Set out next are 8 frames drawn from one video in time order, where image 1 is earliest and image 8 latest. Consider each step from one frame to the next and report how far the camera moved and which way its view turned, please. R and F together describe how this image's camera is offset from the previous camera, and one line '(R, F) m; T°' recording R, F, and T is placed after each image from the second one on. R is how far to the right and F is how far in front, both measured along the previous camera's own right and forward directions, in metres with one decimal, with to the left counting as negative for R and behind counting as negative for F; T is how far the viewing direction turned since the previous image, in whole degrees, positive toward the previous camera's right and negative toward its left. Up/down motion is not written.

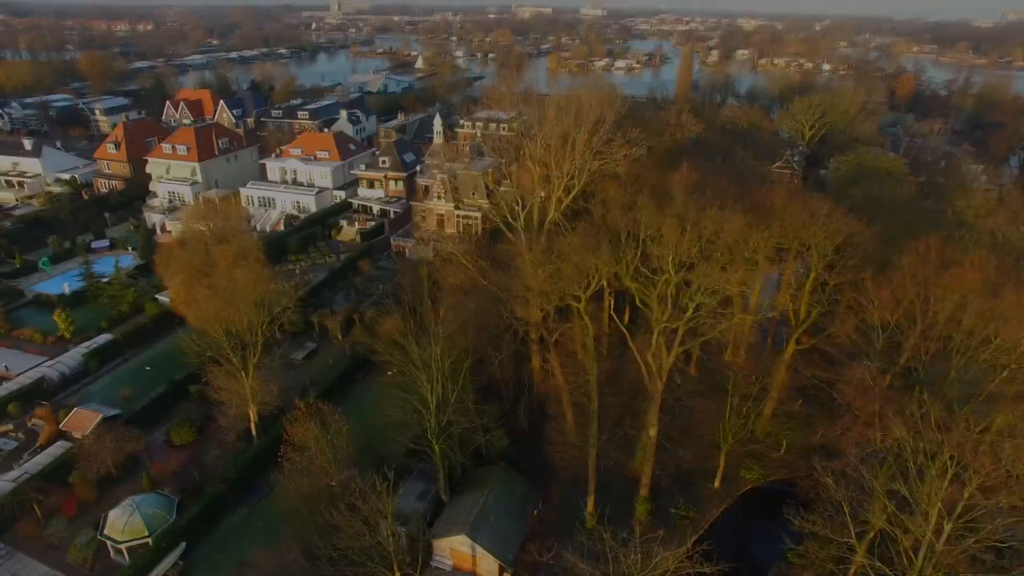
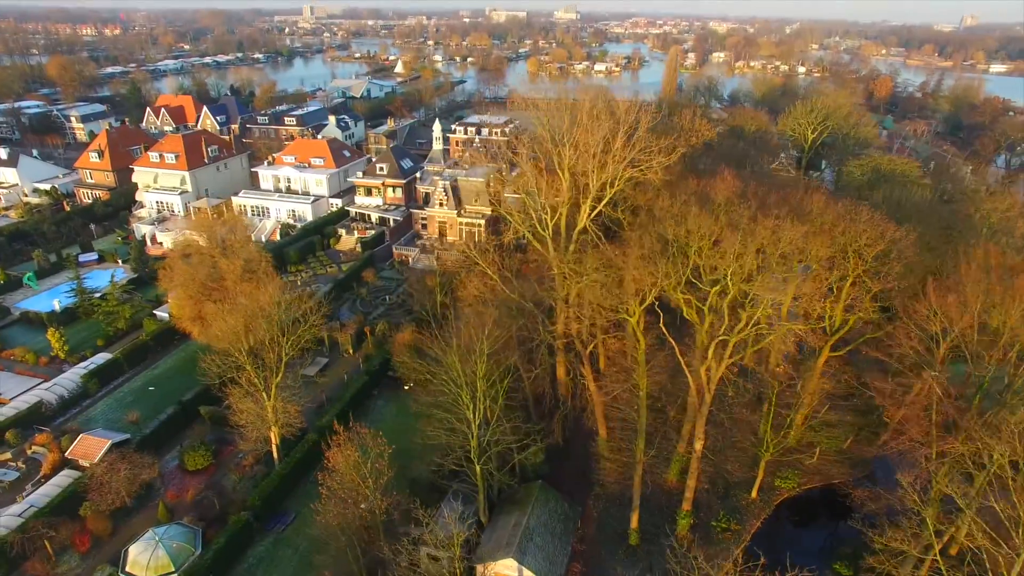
(-2.3, +0.8) m; +2°
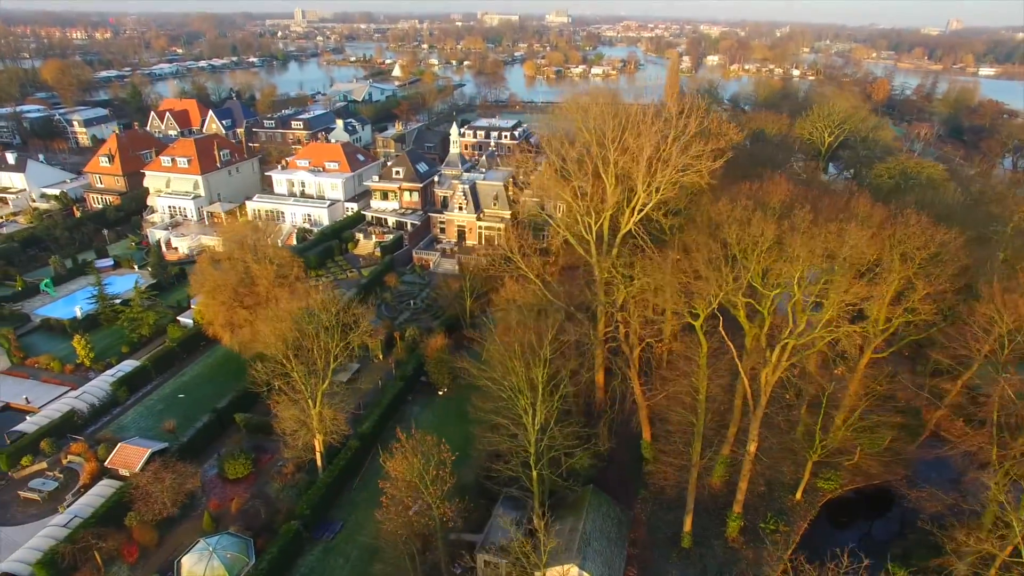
(-2.3, +0.1) m; +1°
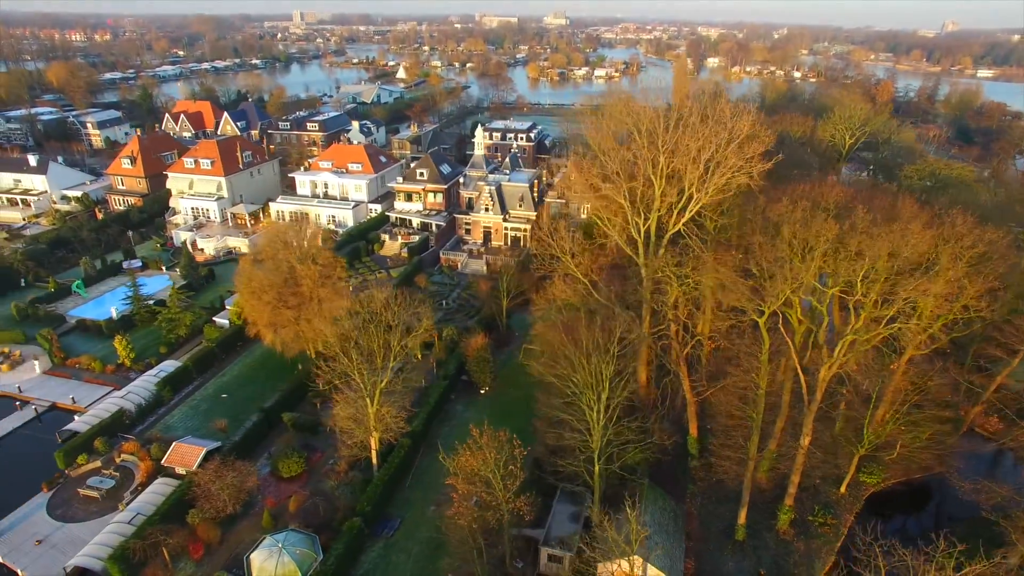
(-2.4, -0.4) m; 0°
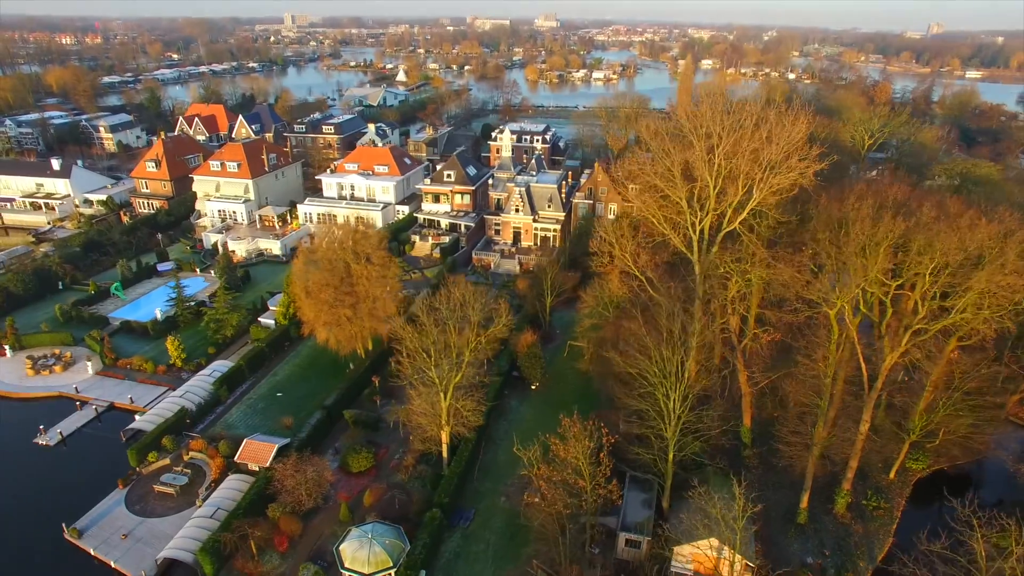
(-3.2, -0.7) m; +1°
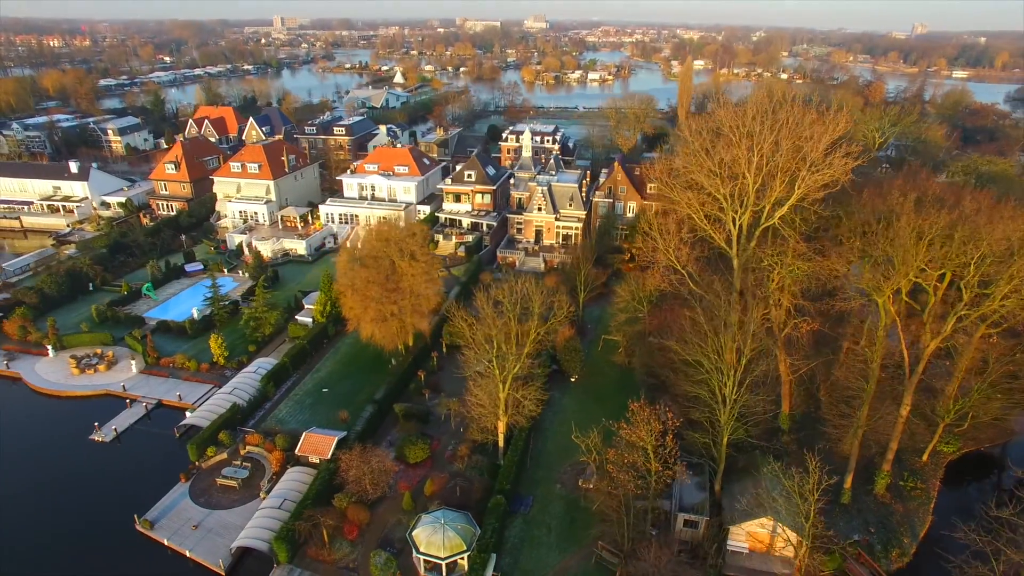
(-2.8, -0.8) m; +1°
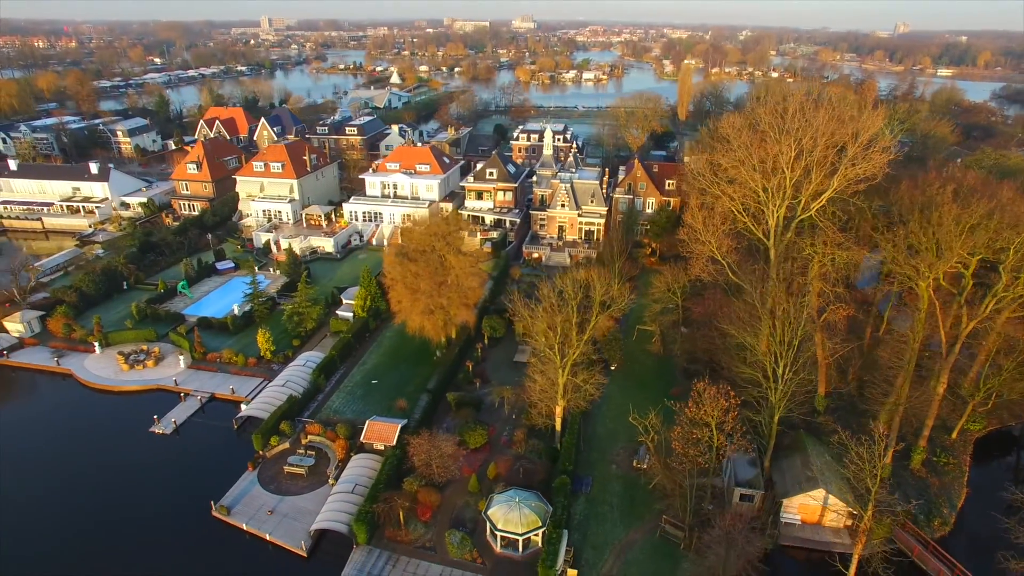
(-3.1, -1.1) m; +1°
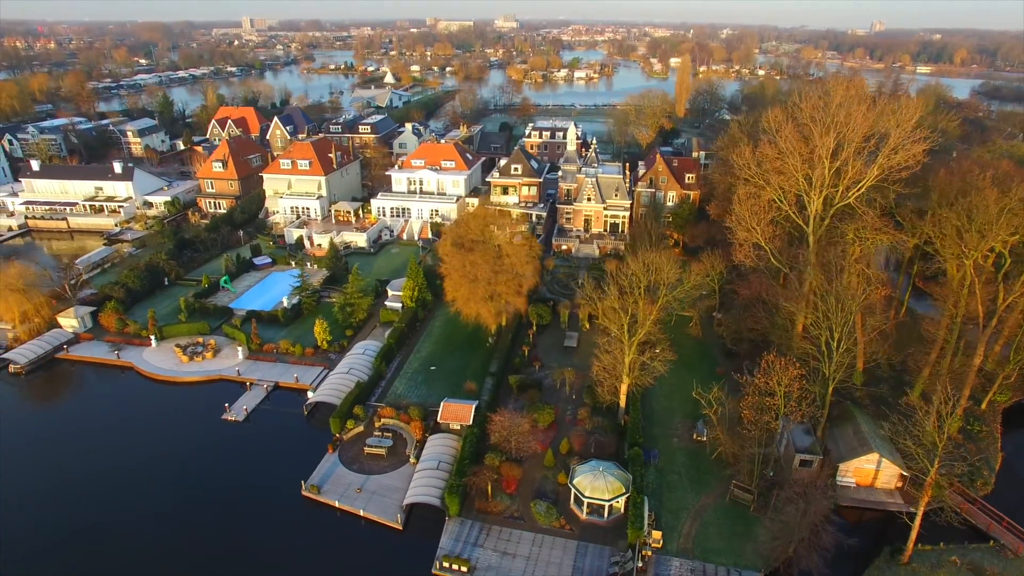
(-4.0, -1.4) m; +2°
